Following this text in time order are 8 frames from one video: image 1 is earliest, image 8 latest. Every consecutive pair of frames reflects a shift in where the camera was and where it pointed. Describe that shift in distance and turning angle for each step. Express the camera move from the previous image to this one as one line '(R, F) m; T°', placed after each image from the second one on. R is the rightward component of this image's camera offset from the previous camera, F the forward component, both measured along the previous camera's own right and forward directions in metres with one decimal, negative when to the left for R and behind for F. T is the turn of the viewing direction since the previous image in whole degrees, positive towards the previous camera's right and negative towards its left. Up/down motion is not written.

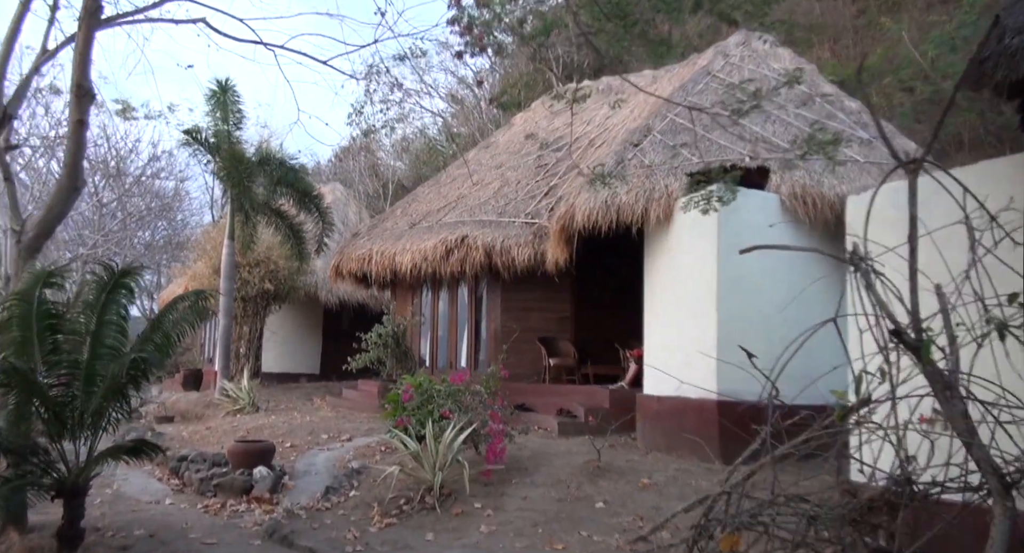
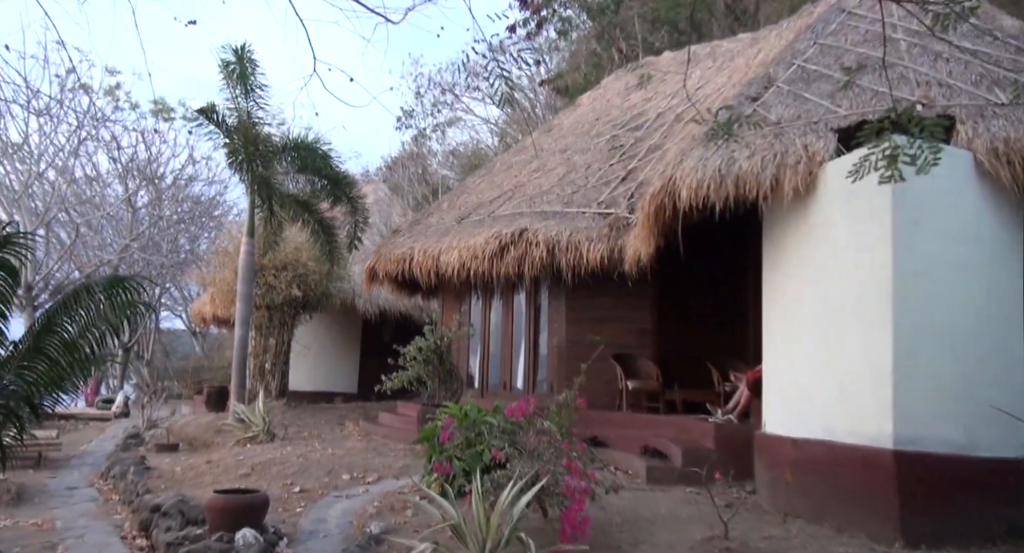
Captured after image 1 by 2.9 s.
(-0.2, +2.1) m; -4°
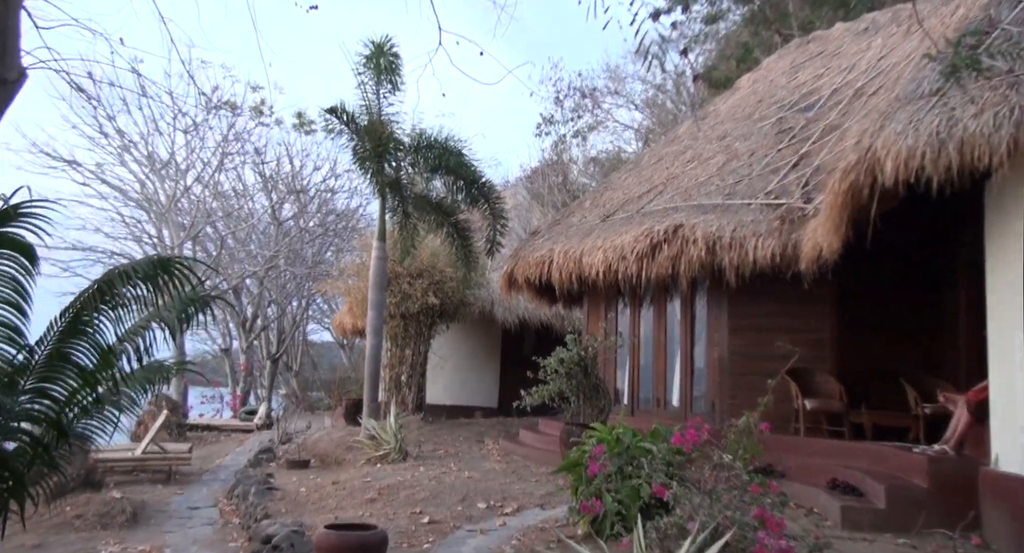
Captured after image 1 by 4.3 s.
(-0.1, +1.0) m; -11°
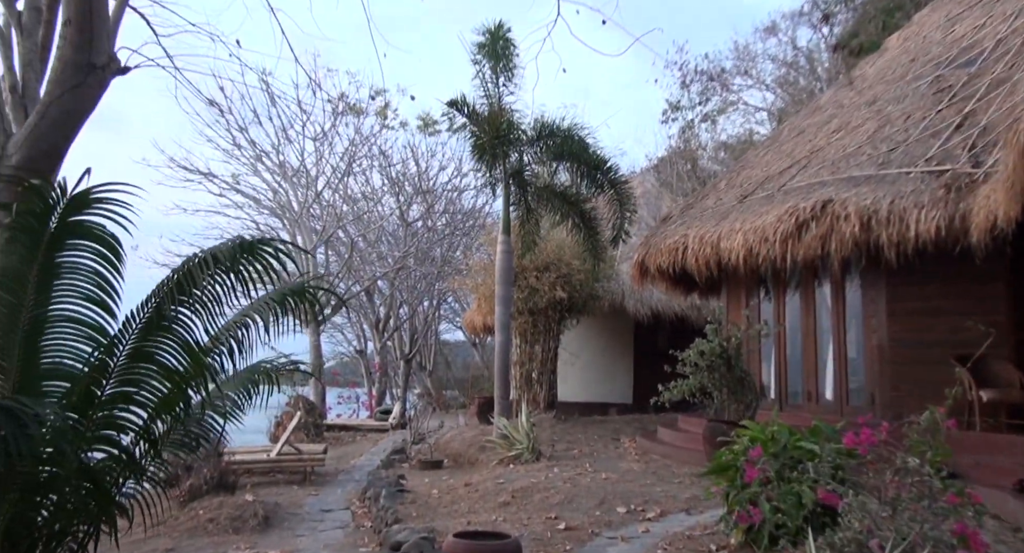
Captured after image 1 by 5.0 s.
(0.0, +0.4) m; -10°
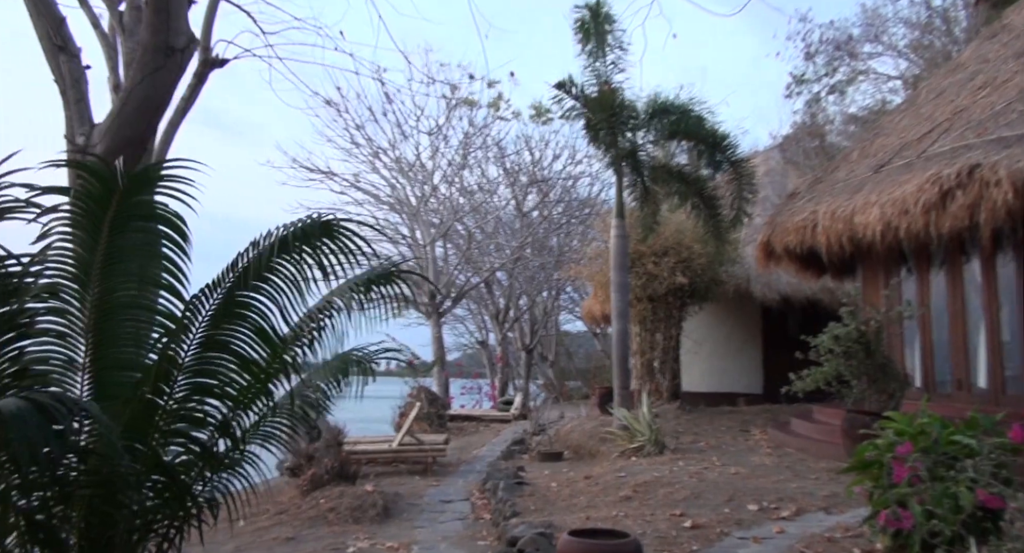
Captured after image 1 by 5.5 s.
(0.0, +0.2) m; -9°
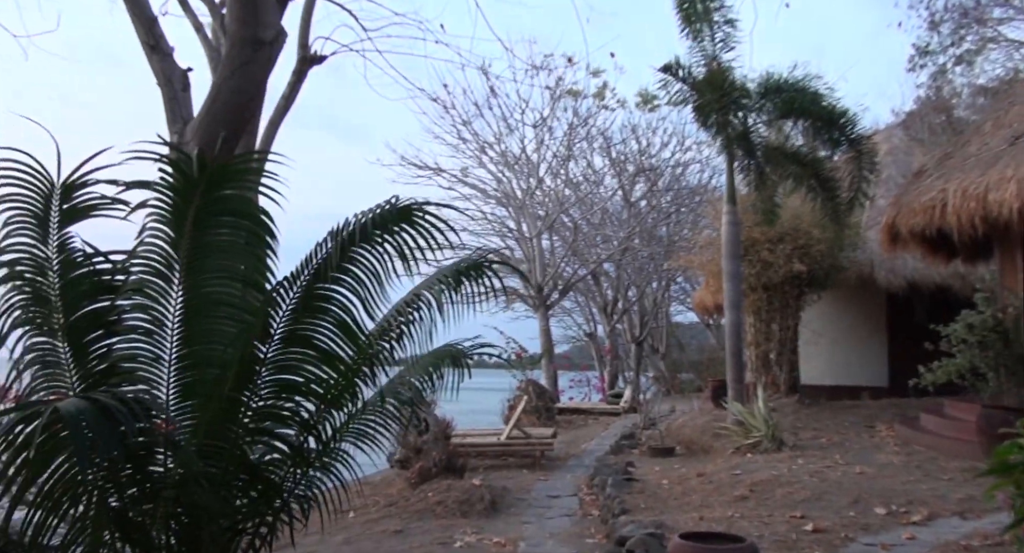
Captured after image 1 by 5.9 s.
(0.0, +0.1) m; -8°
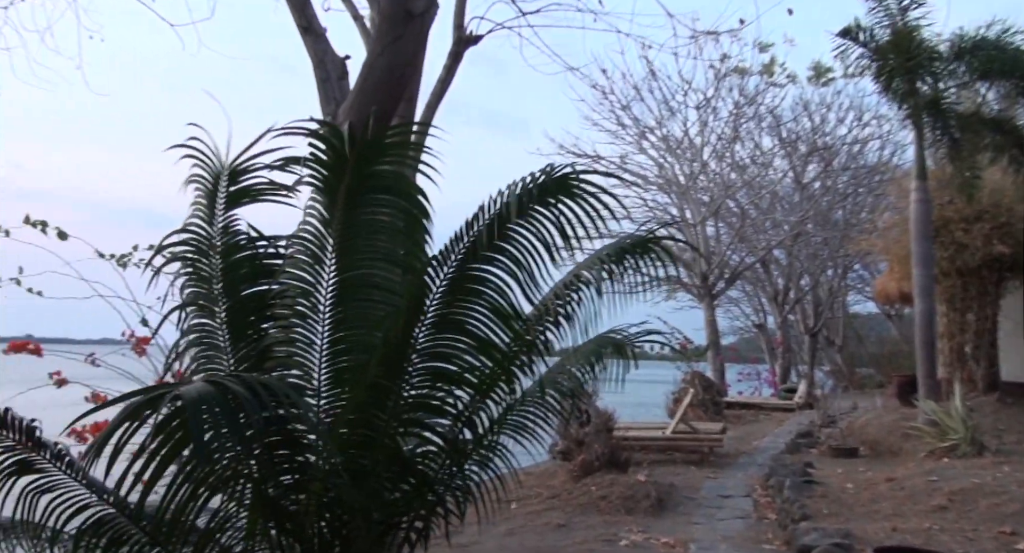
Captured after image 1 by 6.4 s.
(0.0, +0.2) m; -12°
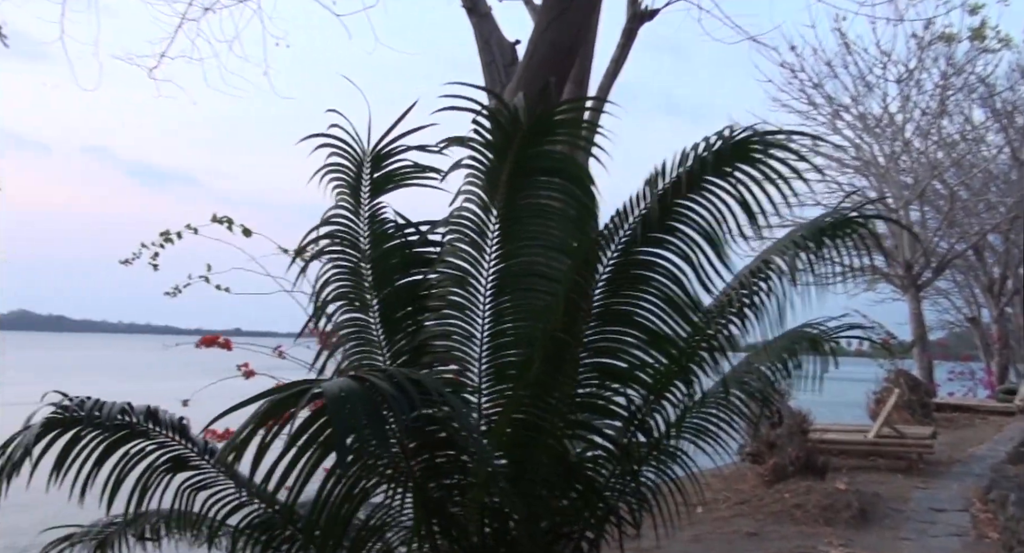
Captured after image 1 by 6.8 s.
(0.0, +0.1) m; -13°
